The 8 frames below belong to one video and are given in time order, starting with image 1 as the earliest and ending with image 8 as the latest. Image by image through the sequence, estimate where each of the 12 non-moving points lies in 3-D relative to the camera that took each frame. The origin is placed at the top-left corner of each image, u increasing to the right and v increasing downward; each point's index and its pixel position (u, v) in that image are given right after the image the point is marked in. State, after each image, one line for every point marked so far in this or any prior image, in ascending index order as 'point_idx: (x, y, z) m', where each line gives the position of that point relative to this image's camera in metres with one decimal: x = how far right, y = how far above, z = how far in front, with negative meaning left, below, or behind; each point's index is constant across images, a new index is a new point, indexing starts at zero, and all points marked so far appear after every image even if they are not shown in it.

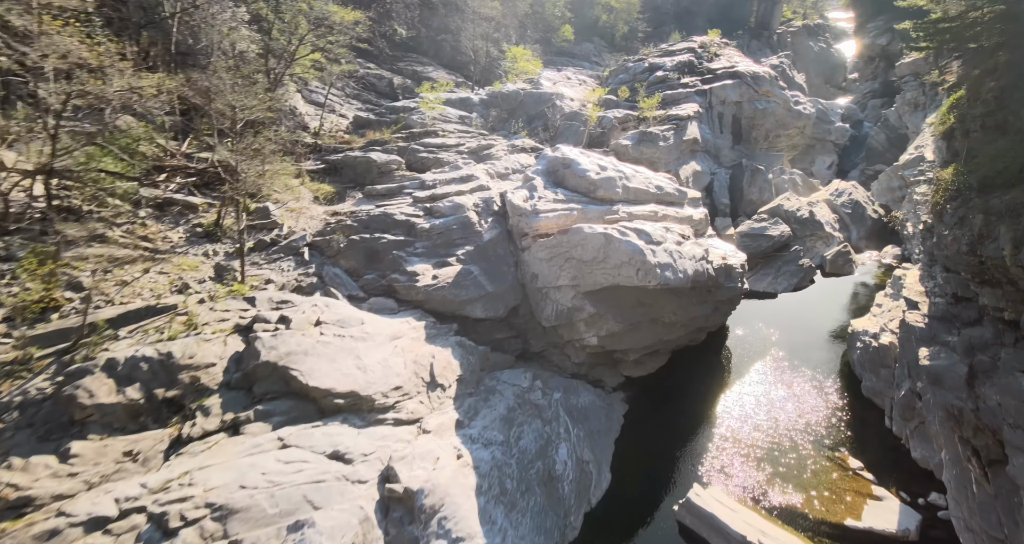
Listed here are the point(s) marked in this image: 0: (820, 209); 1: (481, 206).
0: (+13.0, +2.6, +19.3) m
1: (-0.9, +2.0, +13.7) m
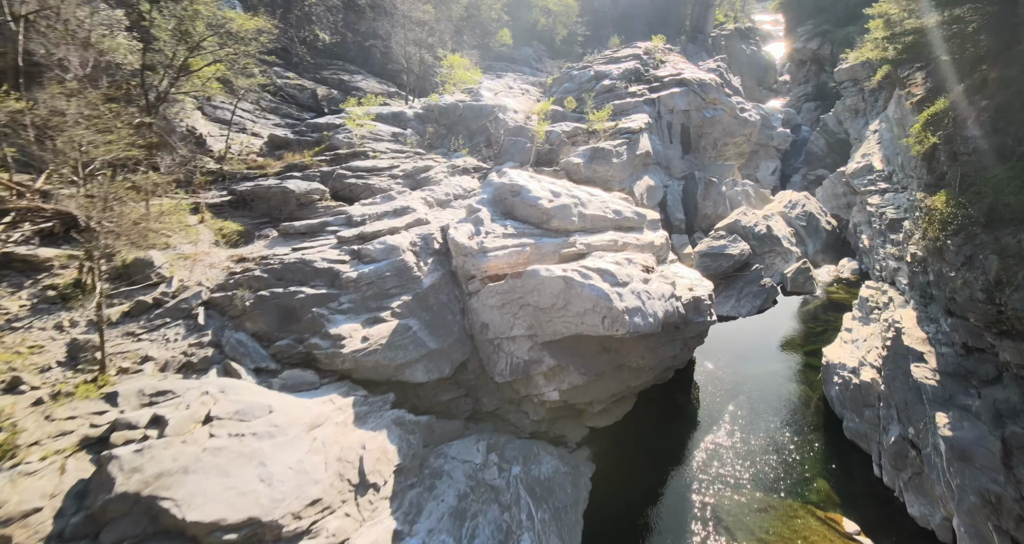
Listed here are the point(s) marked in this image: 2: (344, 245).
0: (+10.8, +2.0, +18.7) m
1: (-2.4, +0.7, +11.7) m
2: (-4.3, +0.7, +11.7) m
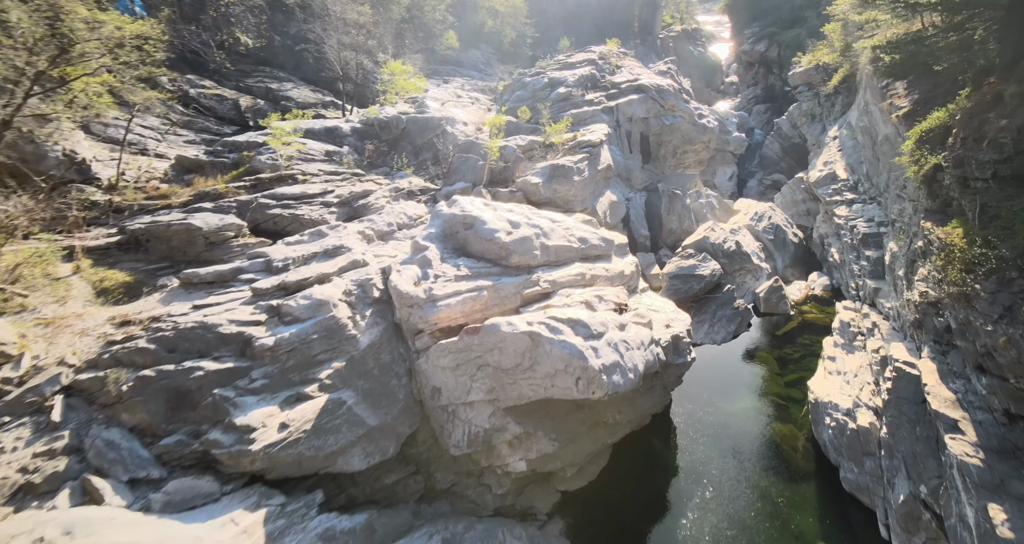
0: (+9.1, +1.3, +17.9) m
1: (-3.4, -0.4, +9.7) m
2: (-5.3, -0.6, +9.5) m
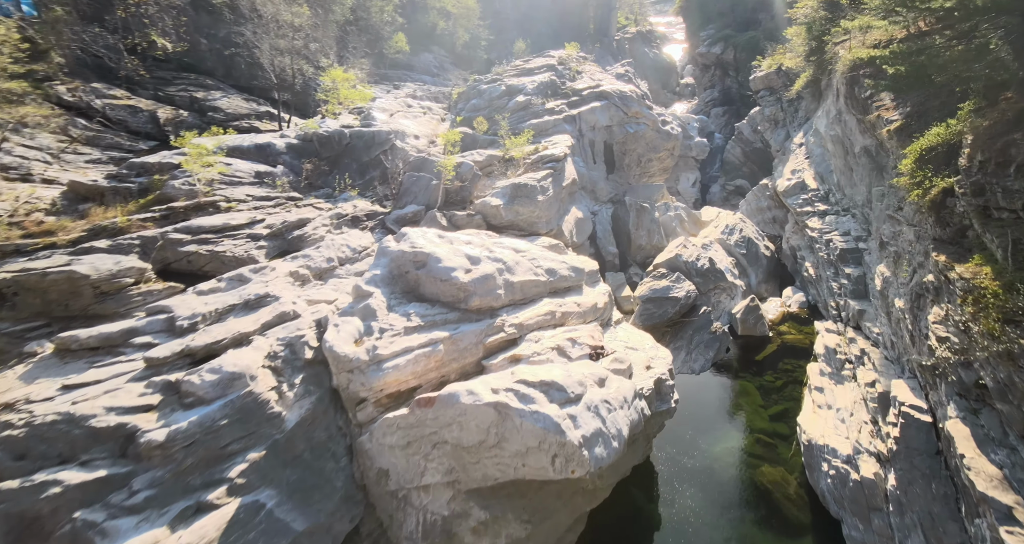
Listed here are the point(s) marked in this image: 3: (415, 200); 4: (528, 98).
0: (+7.6, +0.7, +17.0) m
1: (-4.1, -1.5, +7.9) m
2: (-6.0, -1.7, +7.6) m
3: (-3.0, +2.3, +14.1) m
4: (+0.7, +7.5, +19.4) m
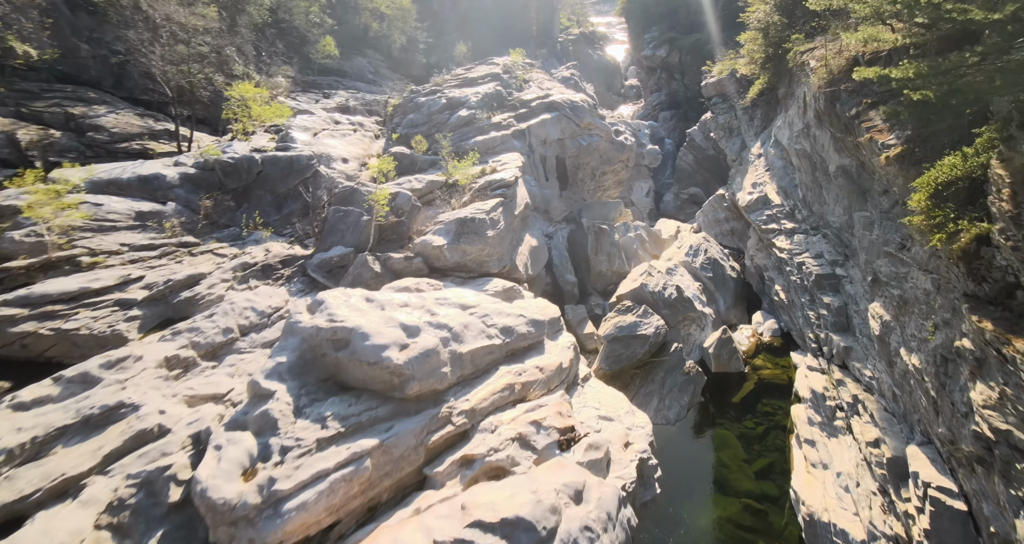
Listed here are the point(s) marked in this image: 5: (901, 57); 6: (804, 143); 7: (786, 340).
0: (+5.9, -0.2, +15.8) m
1: (-4.7, -2.9, +5.5) m
2: (-6.6, -3.2, +5.0) m
3: (-4.4, +0.9, +11.8) m
4: (-1.5, +6.2, +17.4) m
5: (+7.5, +4.1, +8.7) m
6: (+9.5, +4.2, +14.7) m
7: (+8.9, -2.2, +14.8) m
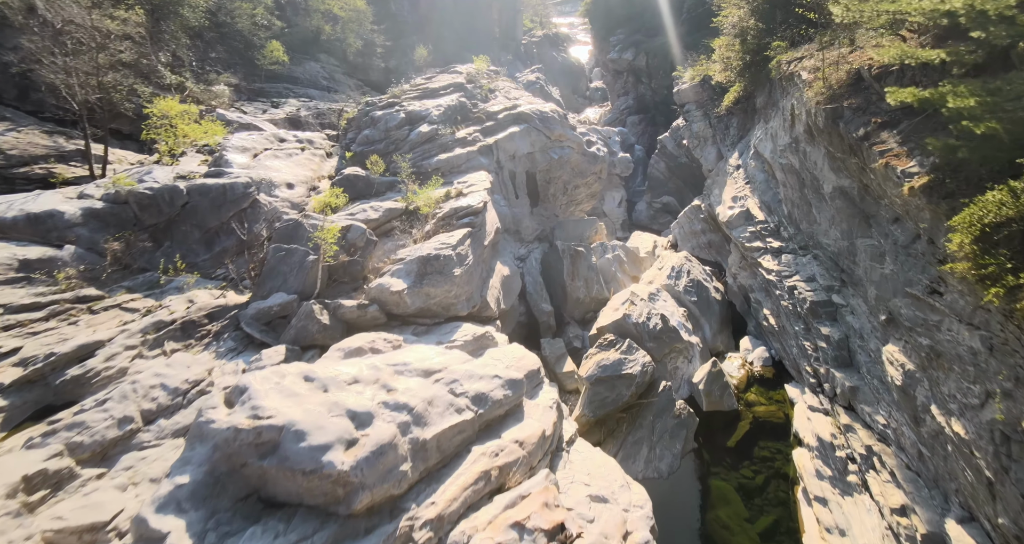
0: (+5.0, -1.0, +14.6) m
1: (-4.9, -4.0, +3.7) m
2: (-6.7, -4.3, +3.1) m
3: (-5.1, -0.3, +10.0) m
4: (-2.7, +5.1, +15.8) m
5: (+7.0, +3.3, +7.7) m
6: (+8.5, +3.5, +13.9) m
7: (+8.2, -2.9, +13.8) m
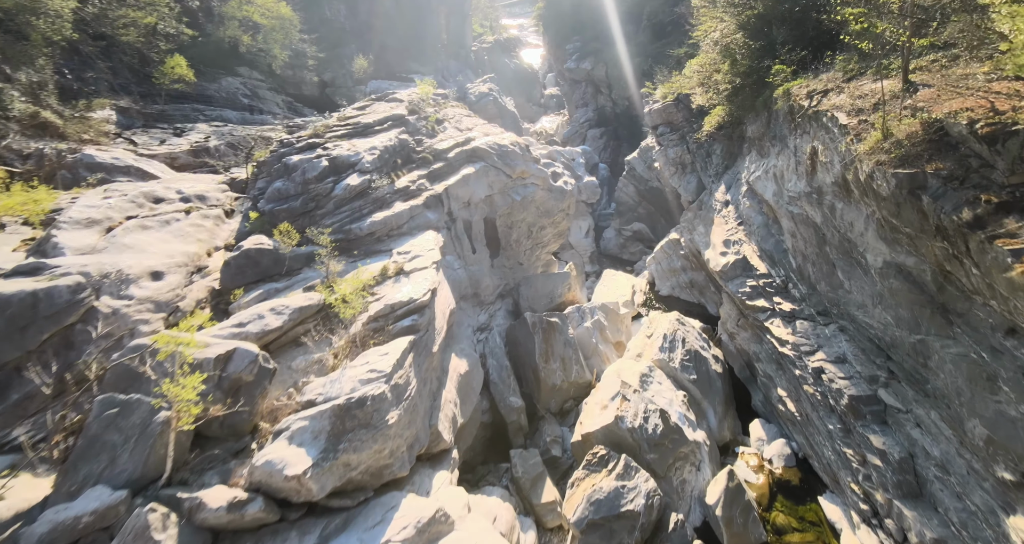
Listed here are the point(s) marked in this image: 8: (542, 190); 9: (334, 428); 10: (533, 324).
0: (+4.1, -3.0, +11.8) m
1: (-4.7, -6.3, +0.1) m
2: (-6.4, -6.7, -0.7) m
3: (-5.6, -2.7, +6.3) m
4: (-4.0, +2.8, +12.4) m
5: (+6.4, +1.4, +5.1) m
6: (+7.4, +1.6, +11.4) m
7: (+7.3, -4.8, +11.3) m
8: (+1.2, +3.0, +16.7) m
9: (-2.6, -2.2, +6.6) m
10: (+0.8, -1.4, +13.0) m
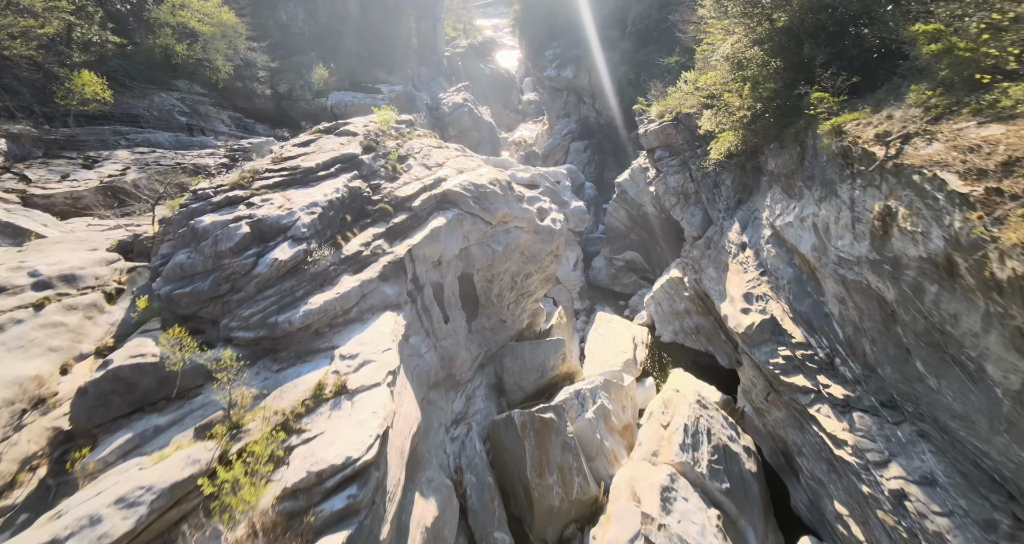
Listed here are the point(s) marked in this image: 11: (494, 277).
0: (+3.8, -4.9, +9.1) m
1: (-4.4, -8.2, -3.0) m
2: (-6.1, -8.6, -3.9) m
3: (-5.6, -4.6, +3.2) m
4: (-4.4, +0.8, +9.4) m
5: (+6.4, -0.3, +2.5) m
6: (+7.1, -0.2, +8.9) m
7: (+7.1, -6.6, +8.7) m
8: (+0.7, +1.1, +13.9) m
9: (-2.7, -4.1, +3.6) m
10: (+0.4, -3.3, +10.2) m
11: (-0.4, -0.1, +13.5) m
